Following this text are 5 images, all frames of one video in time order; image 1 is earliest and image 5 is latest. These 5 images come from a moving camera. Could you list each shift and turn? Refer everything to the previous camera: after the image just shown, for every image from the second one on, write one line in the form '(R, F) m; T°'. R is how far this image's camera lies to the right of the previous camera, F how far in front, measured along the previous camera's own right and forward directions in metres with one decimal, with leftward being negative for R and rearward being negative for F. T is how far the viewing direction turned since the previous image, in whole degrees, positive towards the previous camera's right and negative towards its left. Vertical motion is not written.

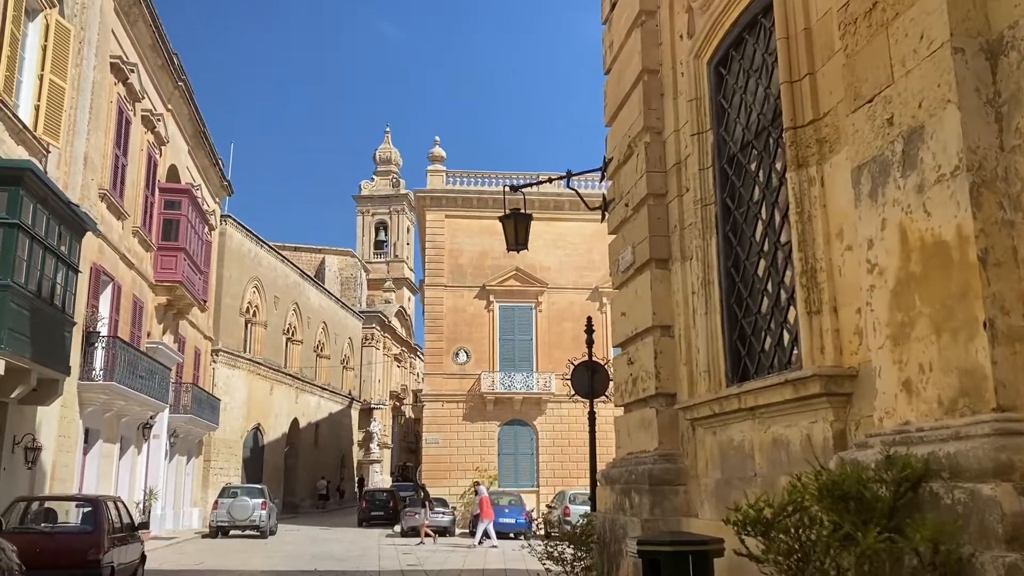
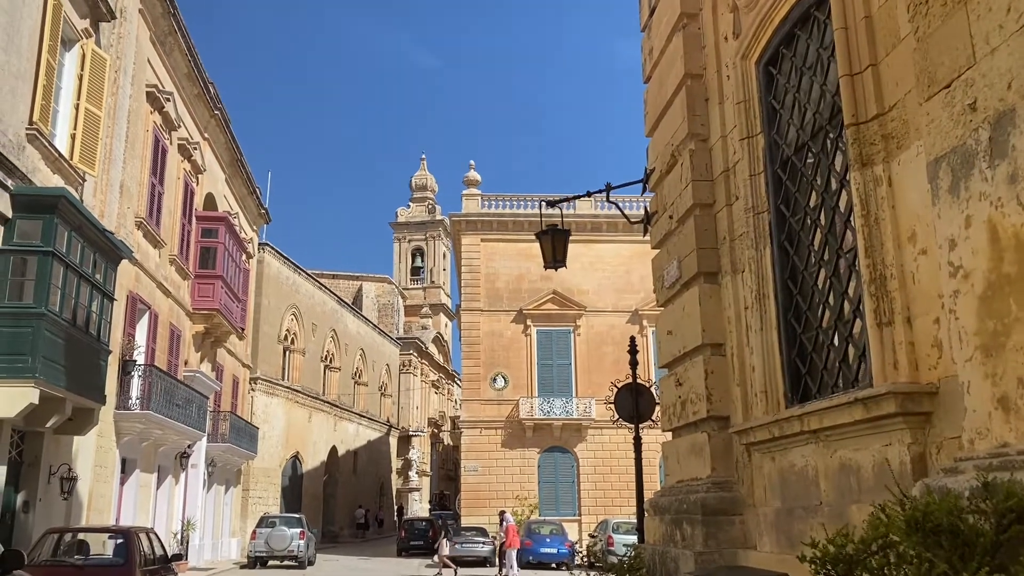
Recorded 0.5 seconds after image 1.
(0.0, +0.3) m; -2°
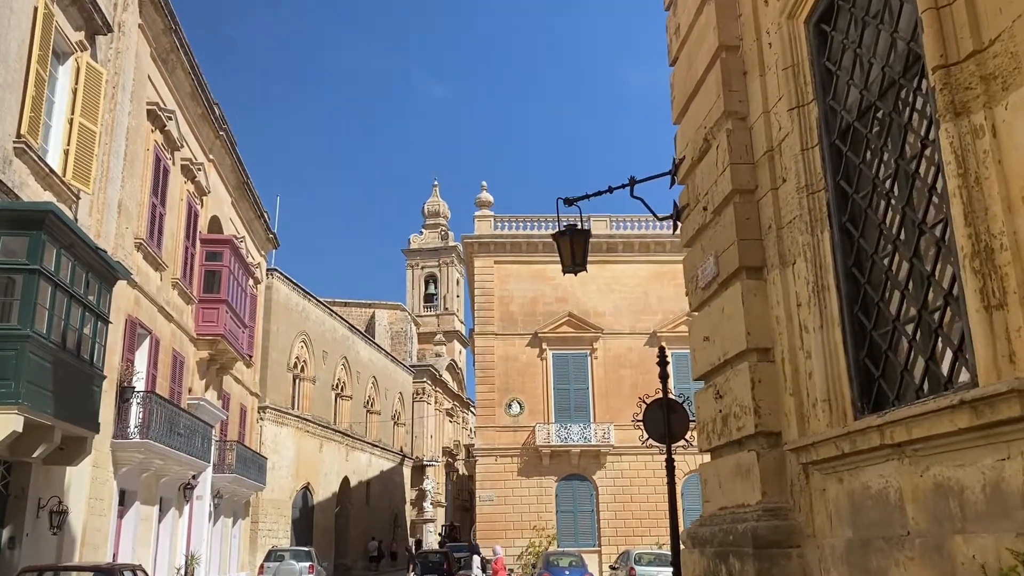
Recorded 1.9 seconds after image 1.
(0.0, +0.8) m; -1°
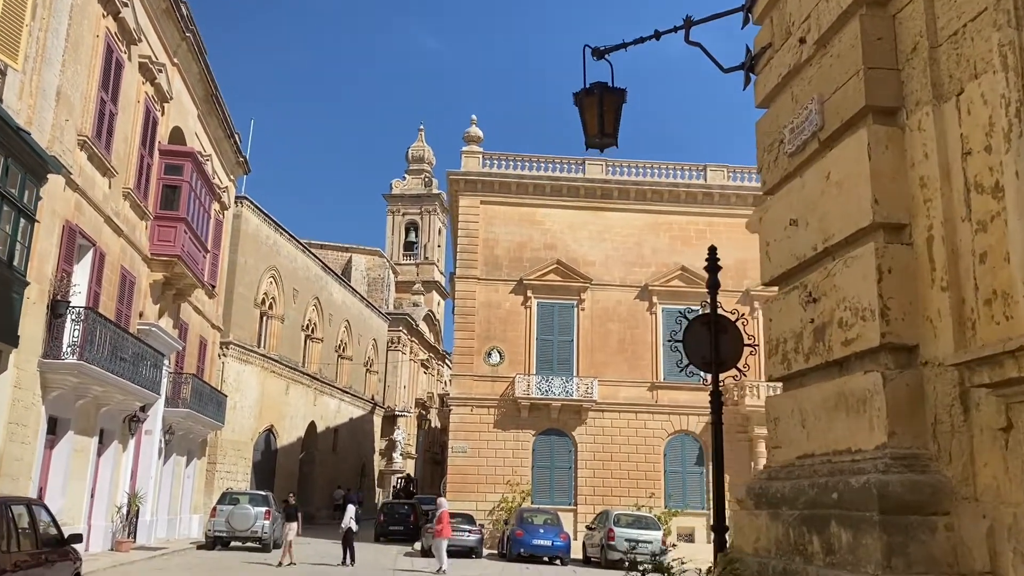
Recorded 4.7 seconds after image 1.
(-0.1, +1.7) m; +1°
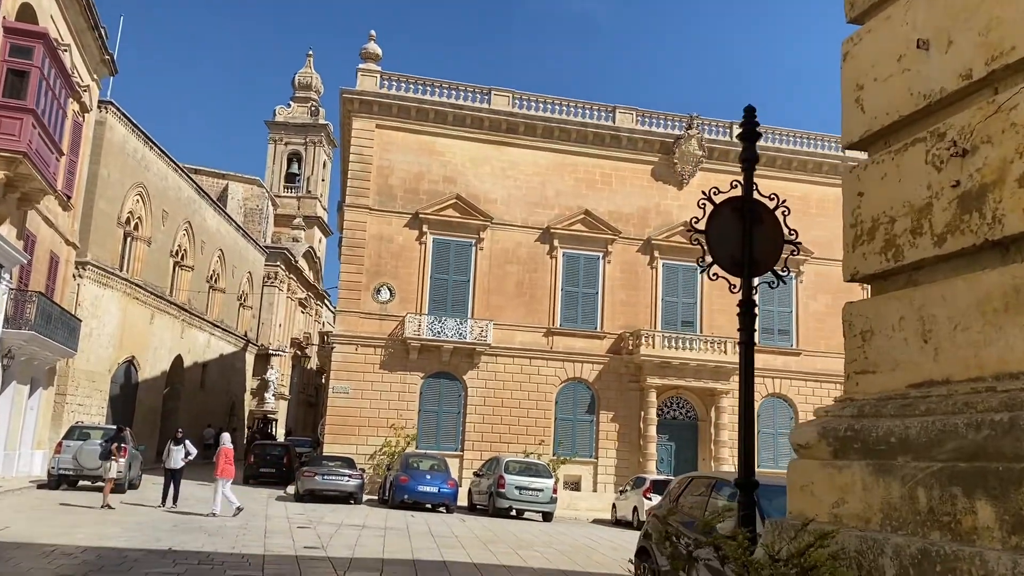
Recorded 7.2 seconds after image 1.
(-0.3, +1.5) m; +8°
